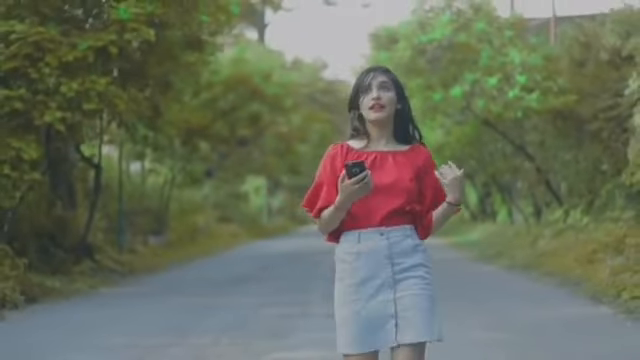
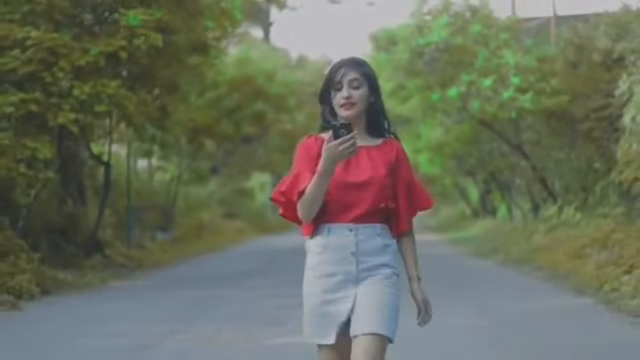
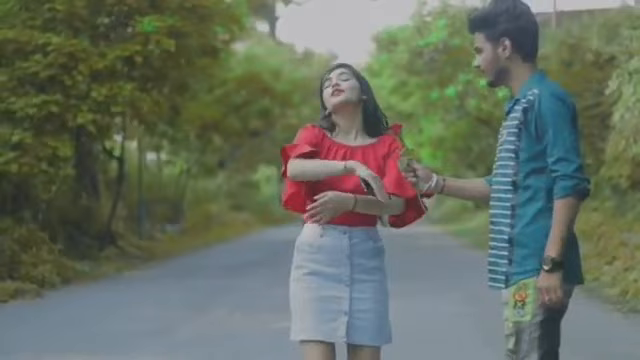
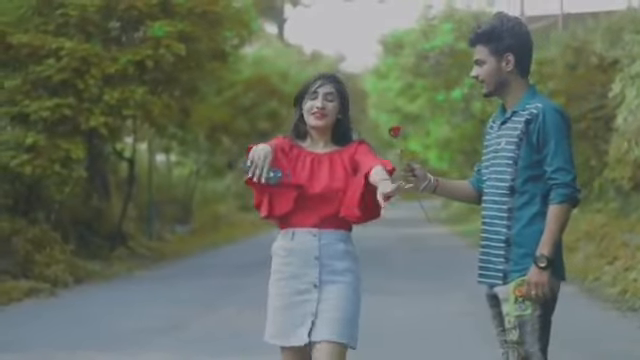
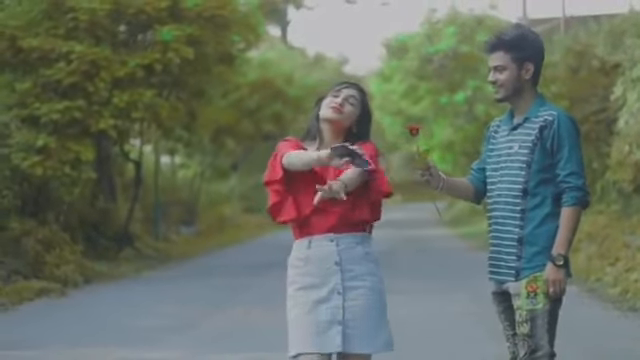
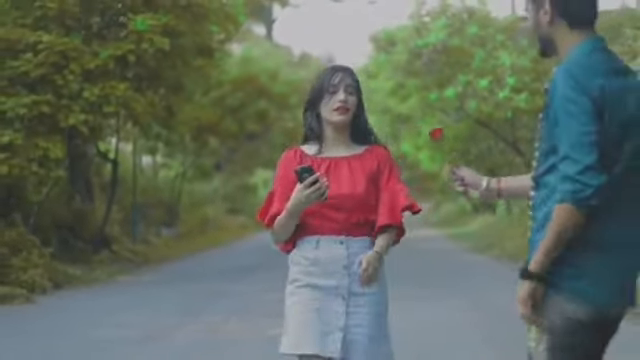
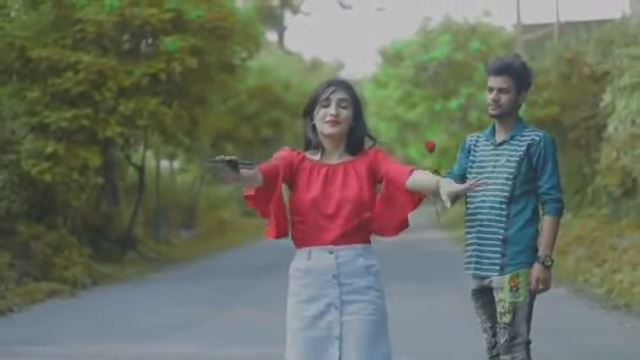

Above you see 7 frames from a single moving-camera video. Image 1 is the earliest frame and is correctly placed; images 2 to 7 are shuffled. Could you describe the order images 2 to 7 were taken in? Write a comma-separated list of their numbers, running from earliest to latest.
2, 6, 3, 4, 5, 7
